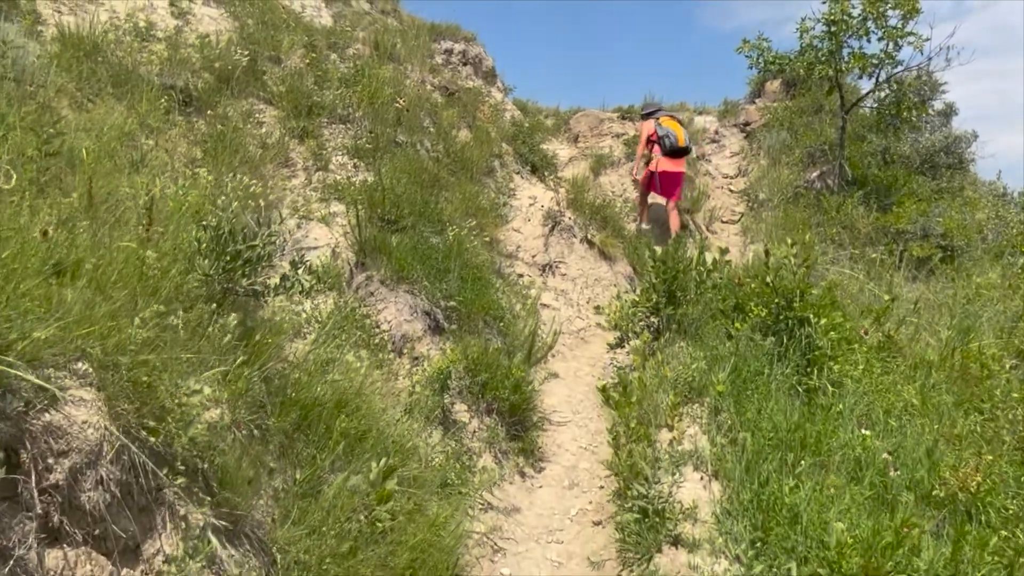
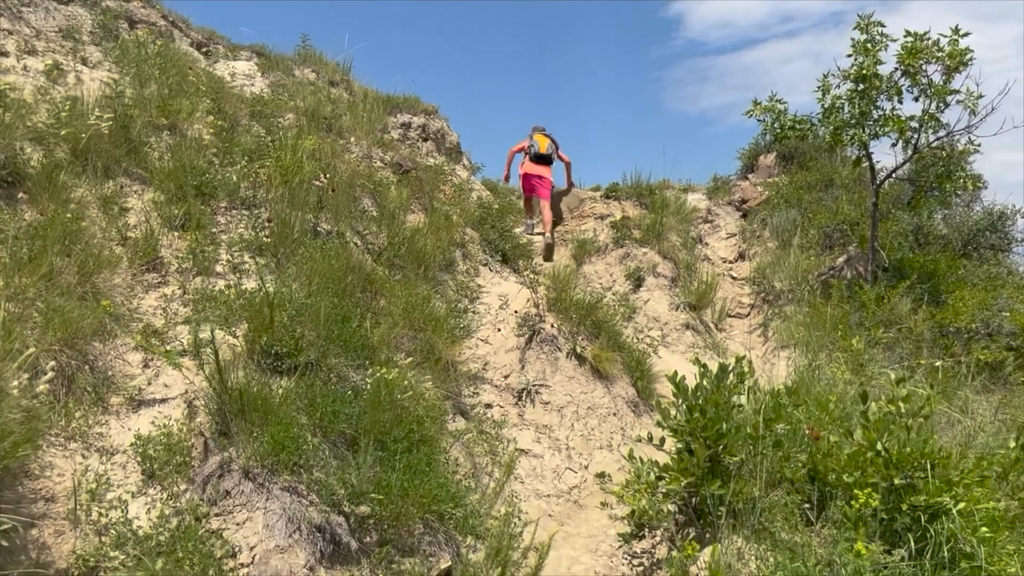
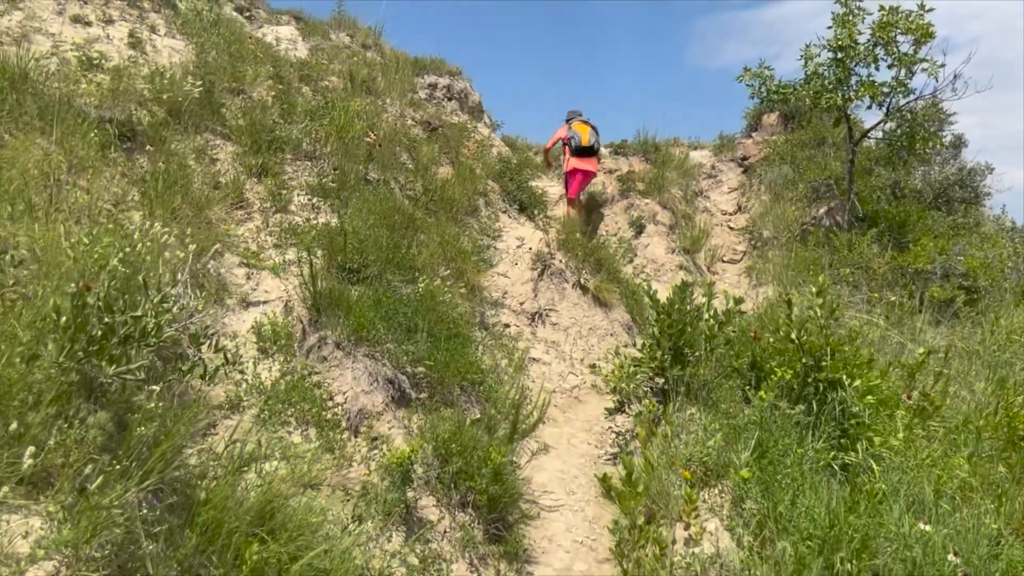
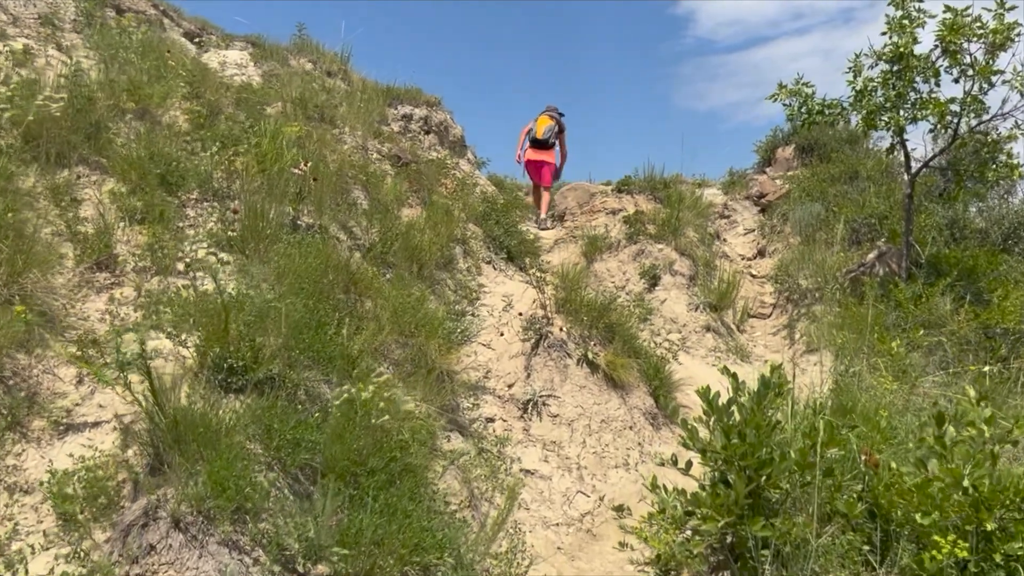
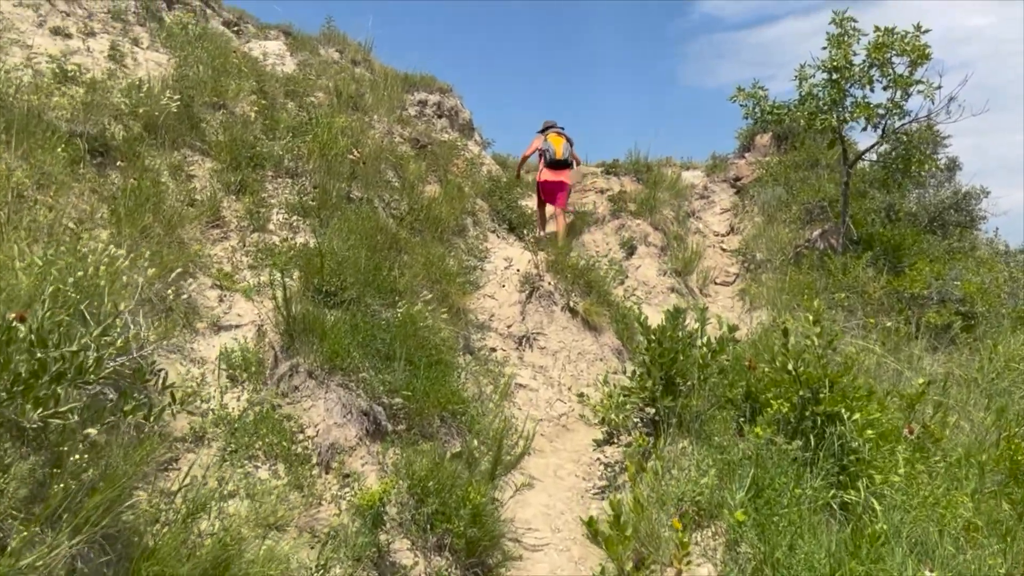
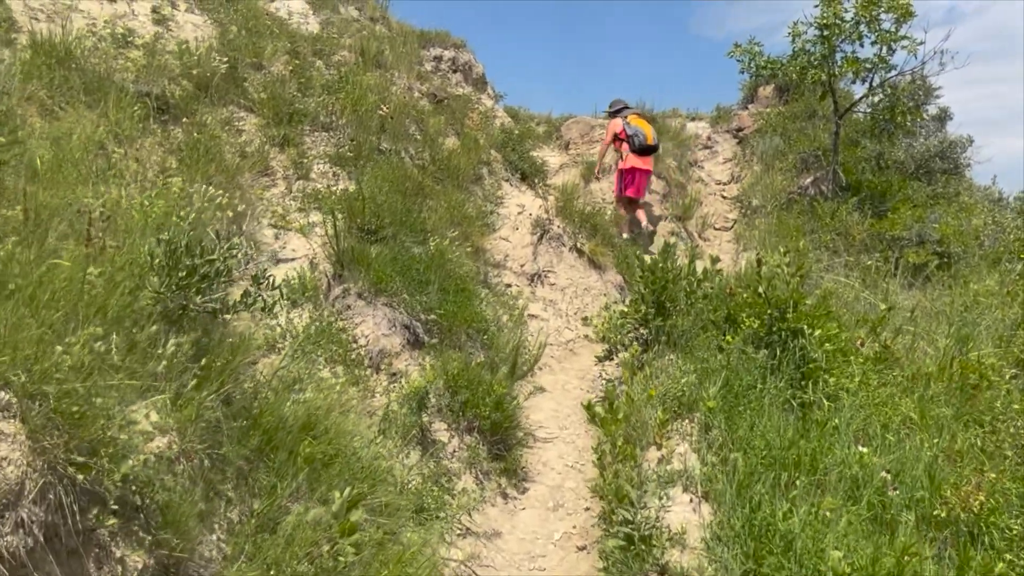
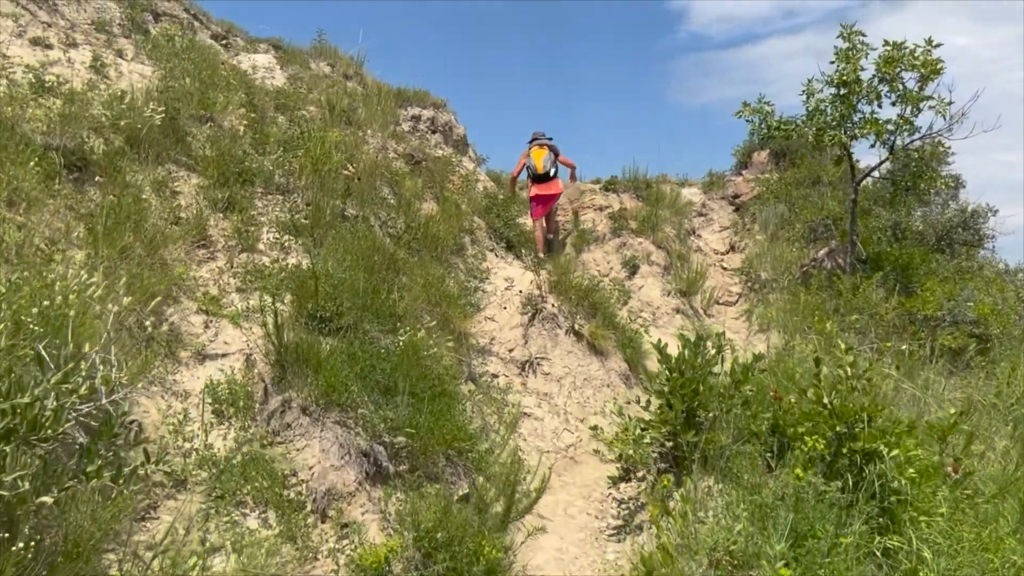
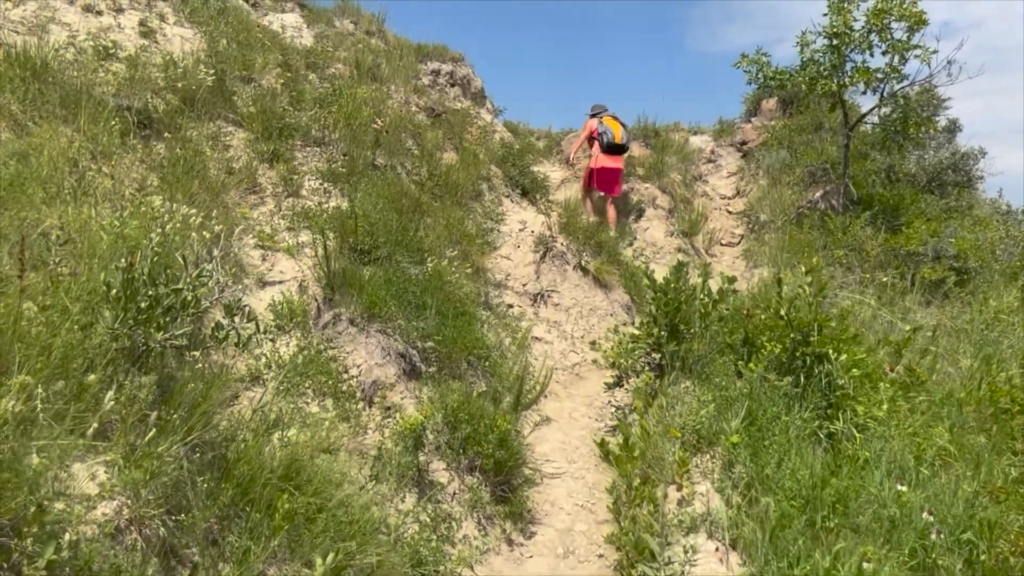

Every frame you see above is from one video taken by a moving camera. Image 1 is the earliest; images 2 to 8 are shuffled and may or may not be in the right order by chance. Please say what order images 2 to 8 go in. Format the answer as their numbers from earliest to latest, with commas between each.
6, 8, 3, 5, 7, 2, 4
